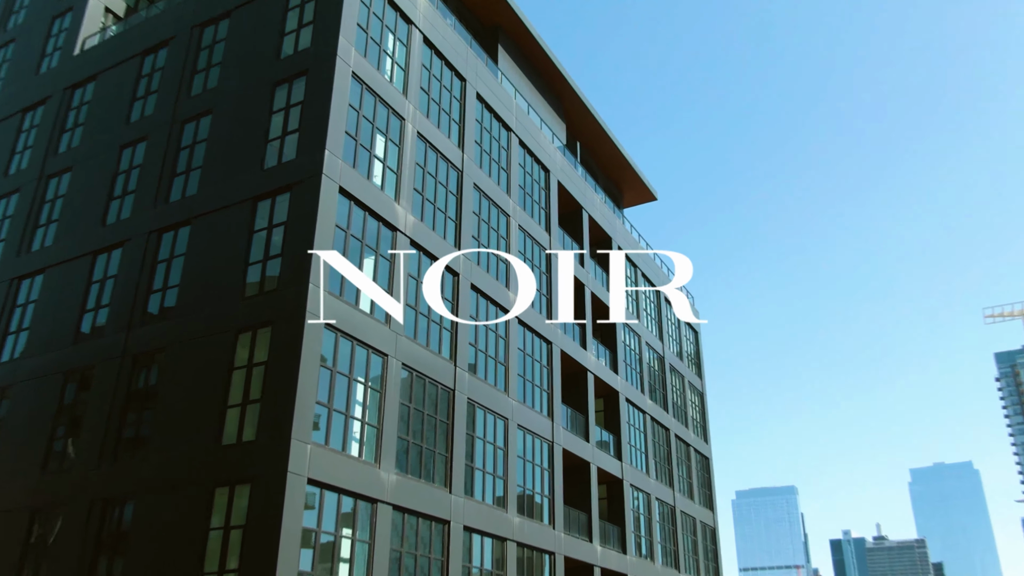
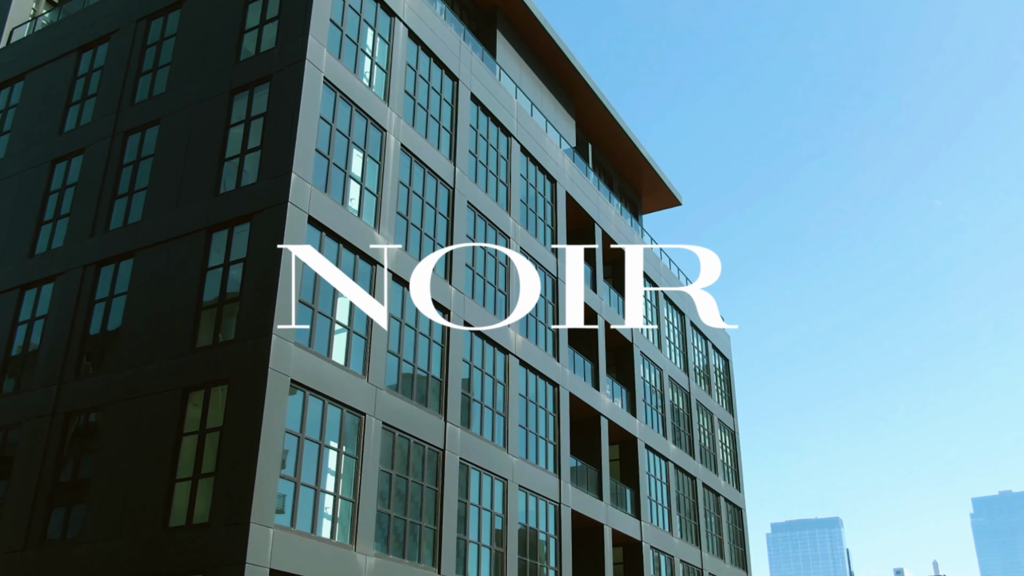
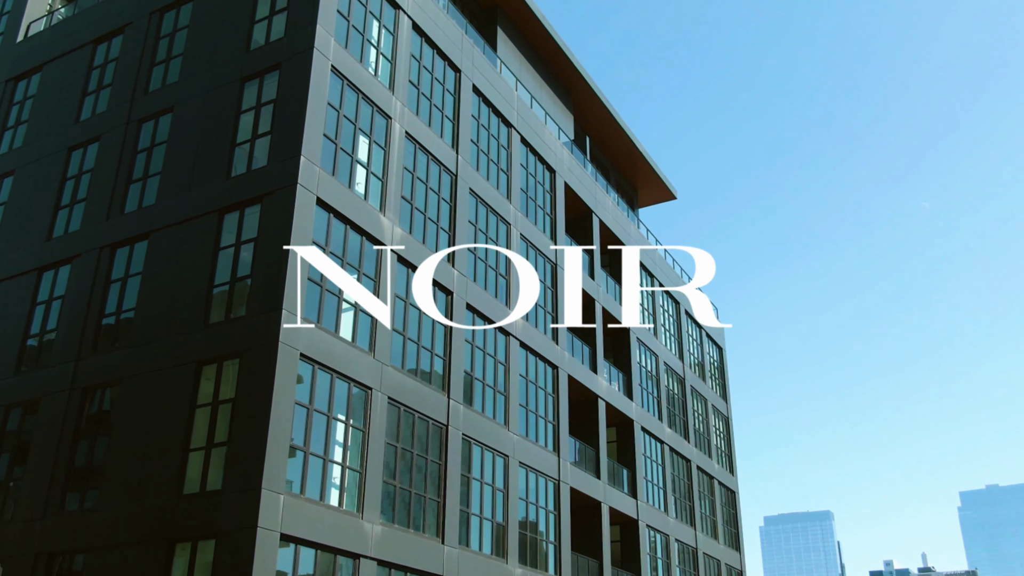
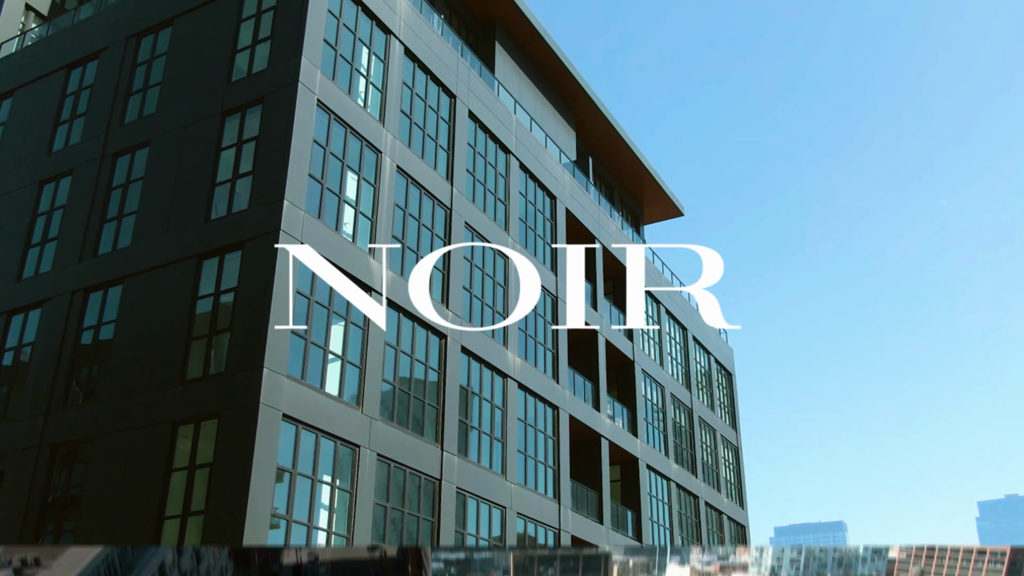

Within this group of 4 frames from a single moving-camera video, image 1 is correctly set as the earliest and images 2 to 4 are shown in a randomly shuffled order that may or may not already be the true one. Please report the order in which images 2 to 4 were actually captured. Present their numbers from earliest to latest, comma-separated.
3, 2, 4
